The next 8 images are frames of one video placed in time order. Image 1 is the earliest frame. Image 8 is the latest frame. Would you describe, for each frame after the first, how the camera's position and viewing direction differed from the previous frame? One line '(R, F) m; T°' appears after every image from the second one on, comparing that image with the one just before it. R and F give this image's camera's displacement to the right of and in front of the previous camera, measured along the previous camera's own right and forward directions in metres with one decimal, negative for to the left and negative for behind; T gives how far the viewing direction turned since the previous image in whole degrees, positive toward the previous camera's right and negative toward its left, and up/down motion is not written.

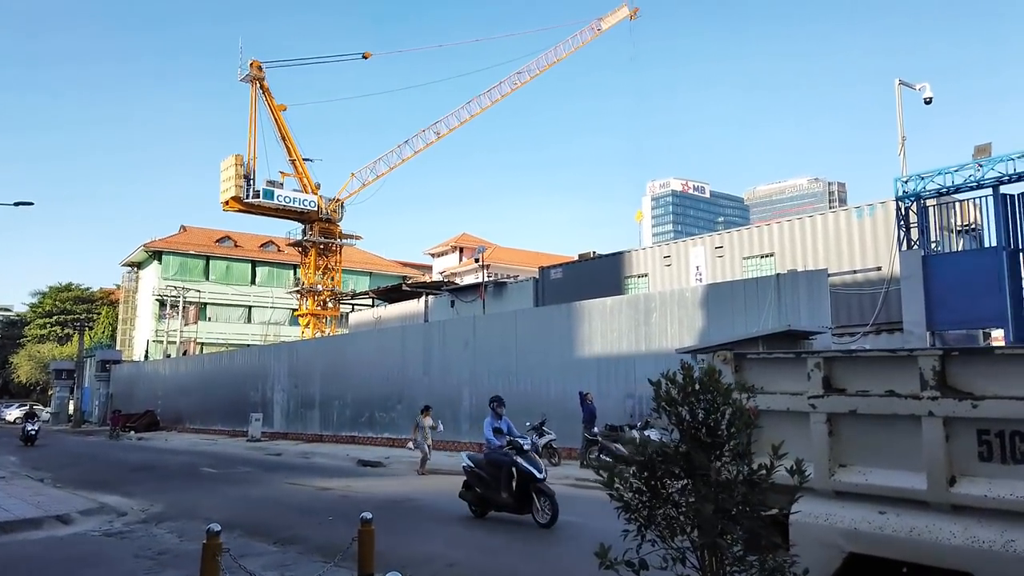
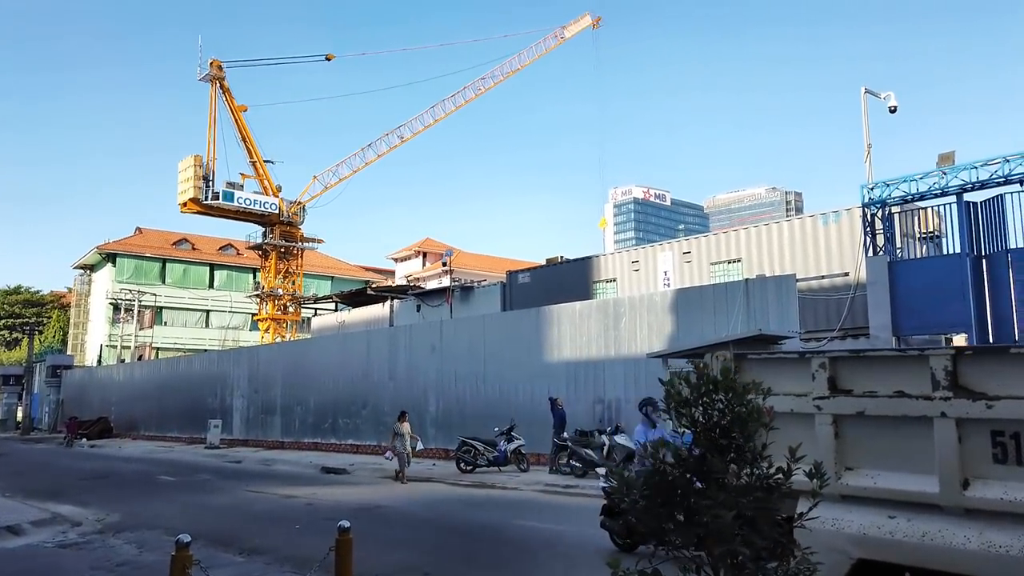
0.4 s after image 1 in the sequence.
(-0.2, +0.2) m; +3°
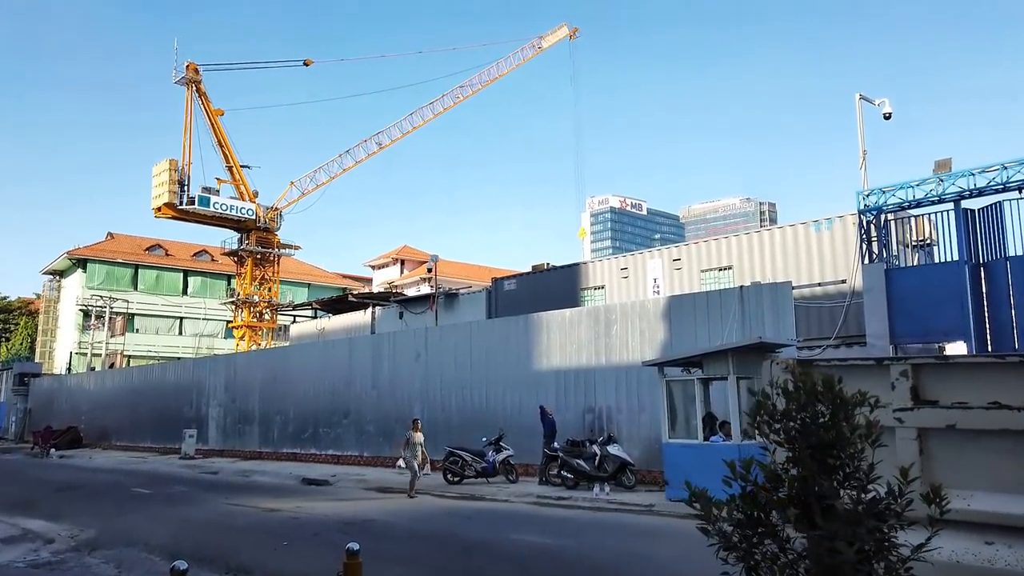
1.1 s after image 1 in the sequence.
(-0.3, +0.4) m; +2°
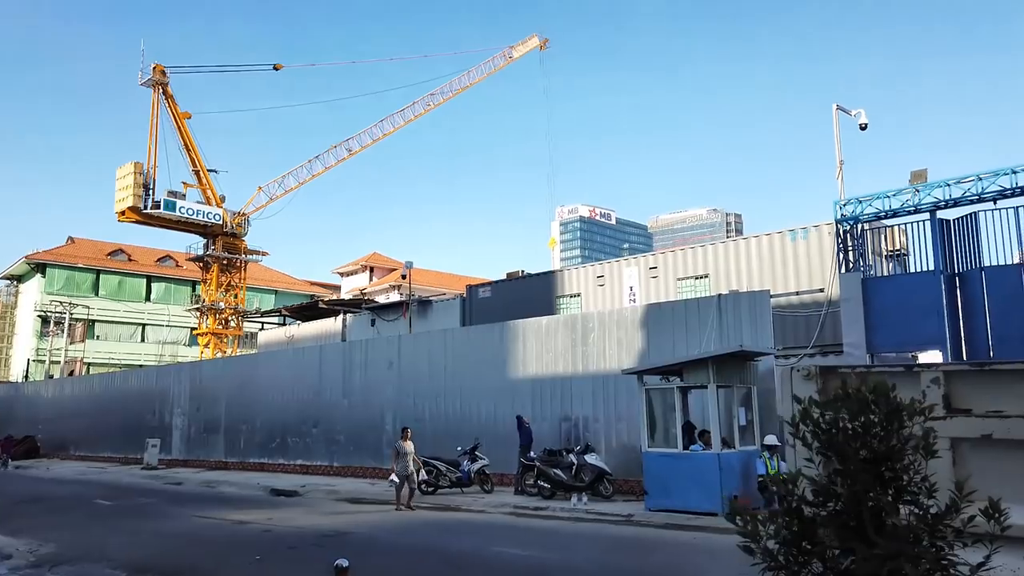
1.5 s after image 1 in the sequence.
(-0.2, +0.2) m; +2°
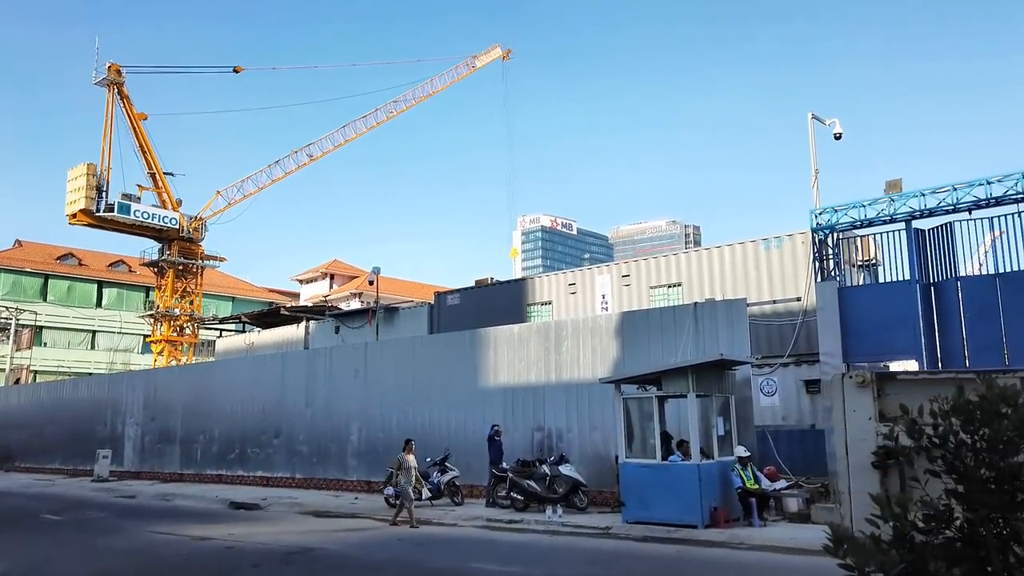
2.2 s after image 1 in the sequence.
(-0.3, +0.4) m; +3°
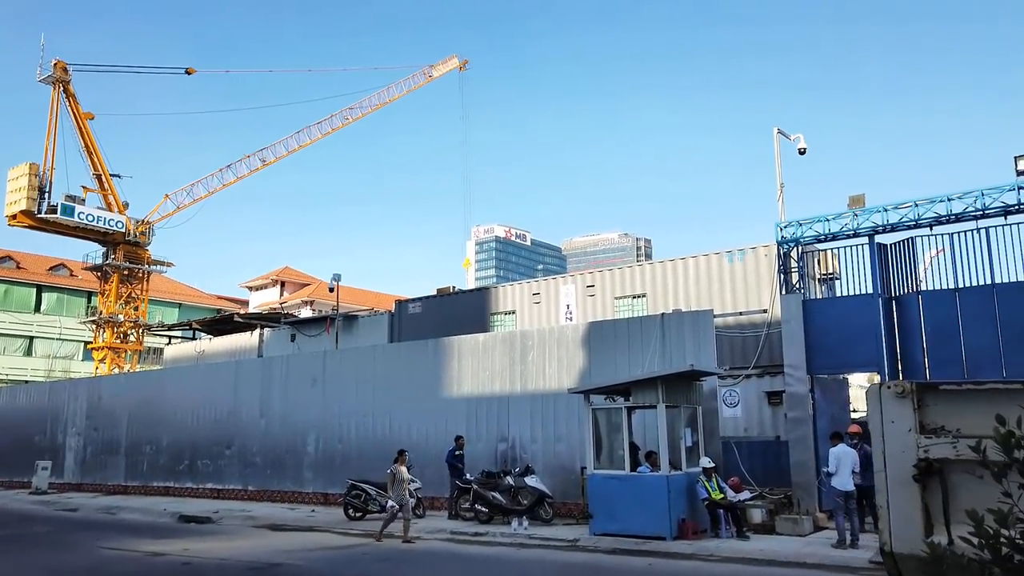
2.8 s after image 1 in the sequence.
(-0.3, +0.2) m; +4°
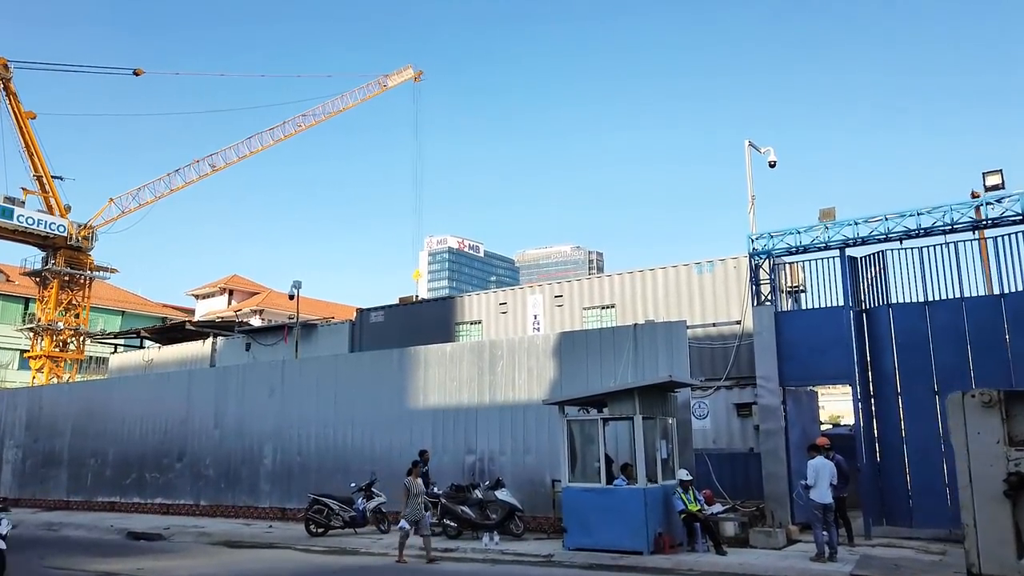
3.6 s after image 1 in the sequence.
(-0.4, +0.3) m; +4°
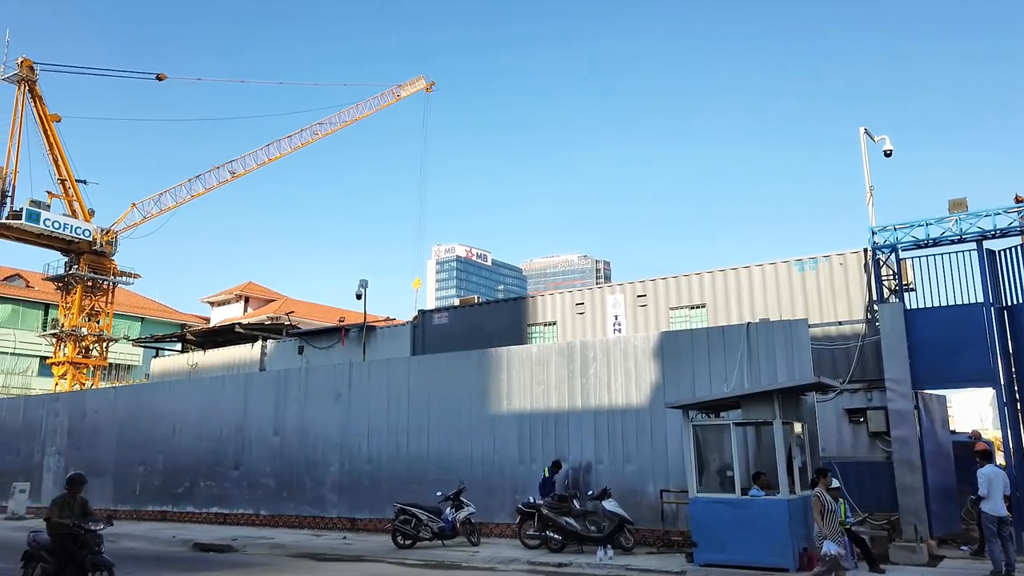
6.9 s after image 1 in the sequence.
(-1.8, +0.9) m; 0°
